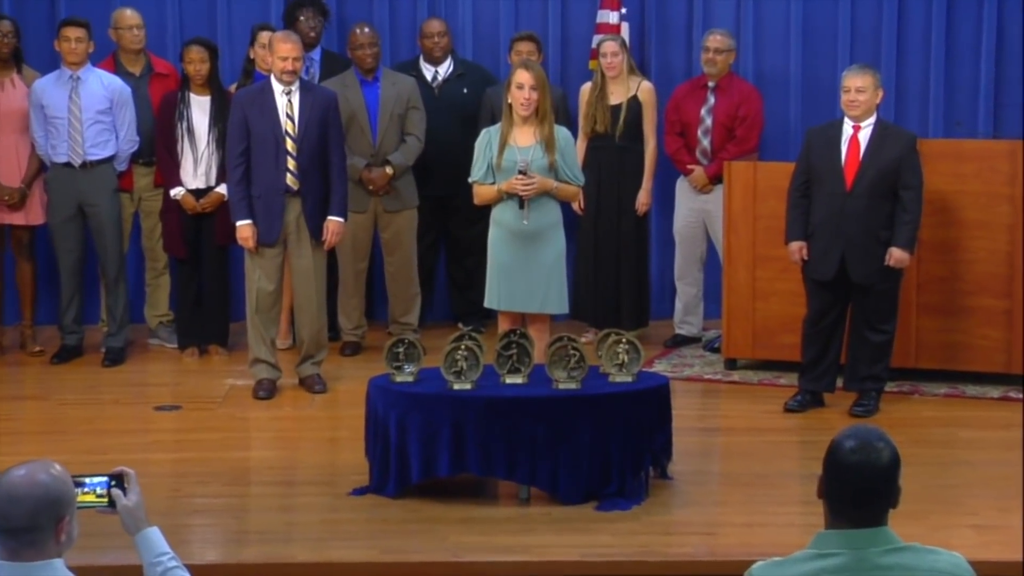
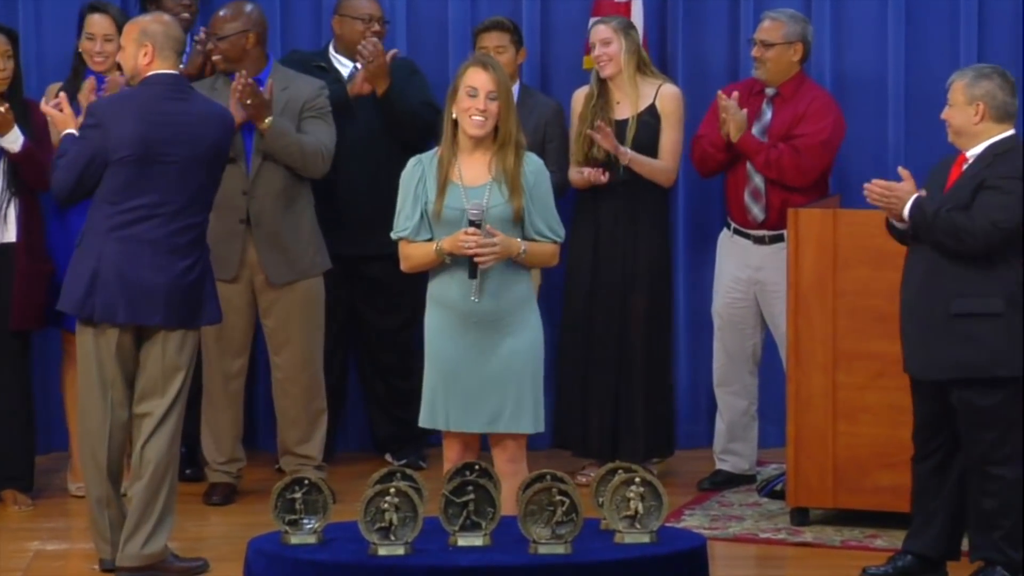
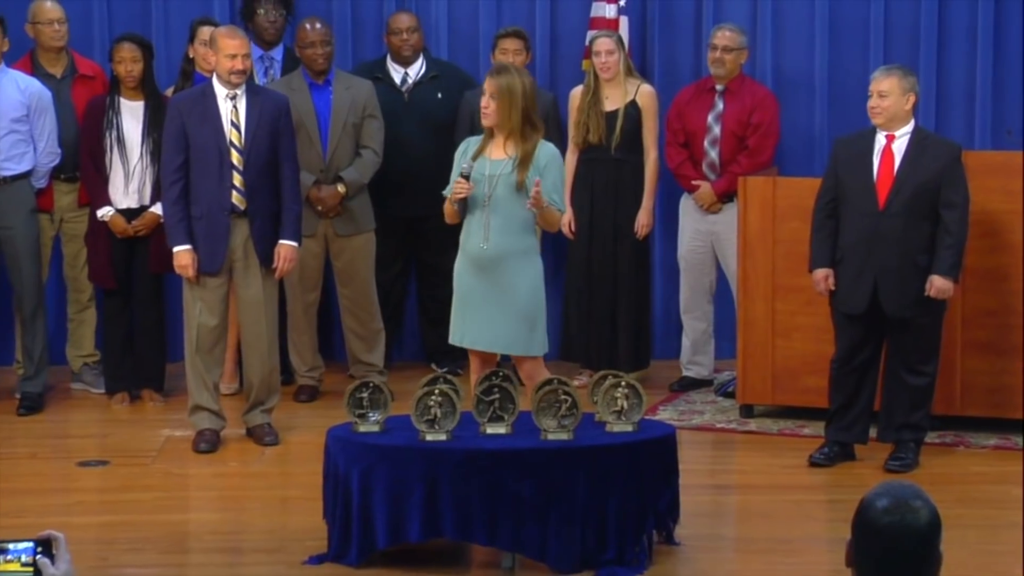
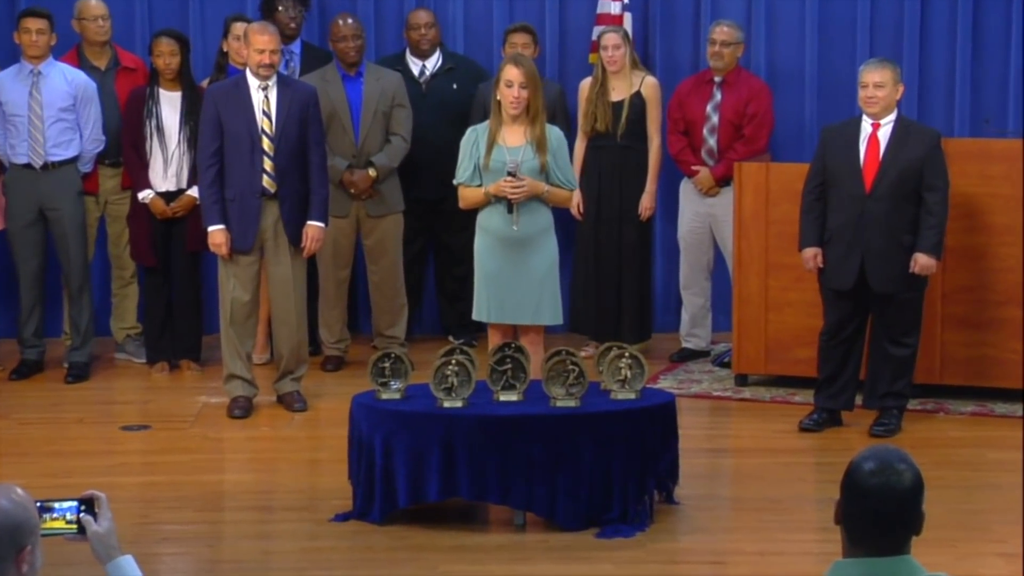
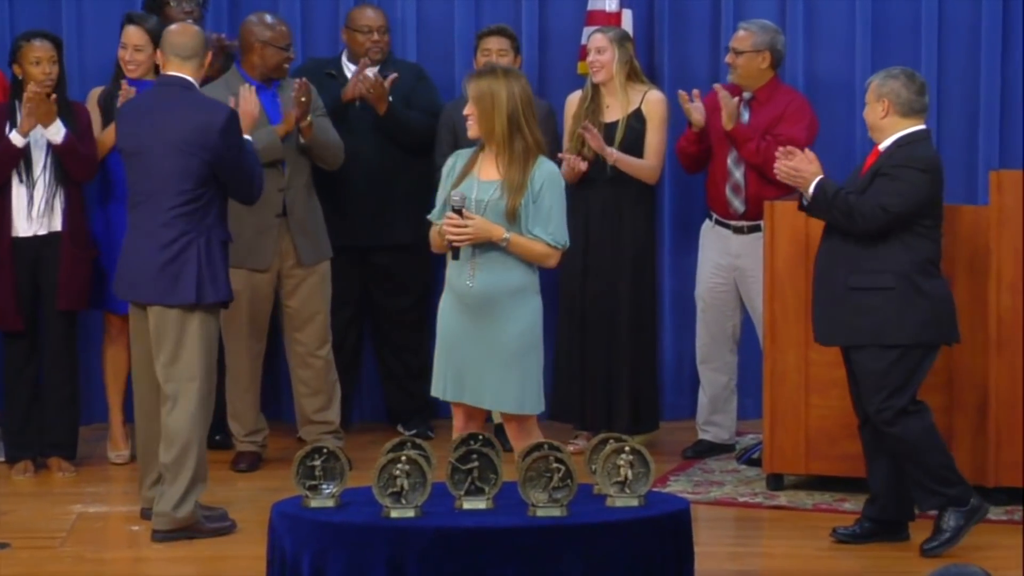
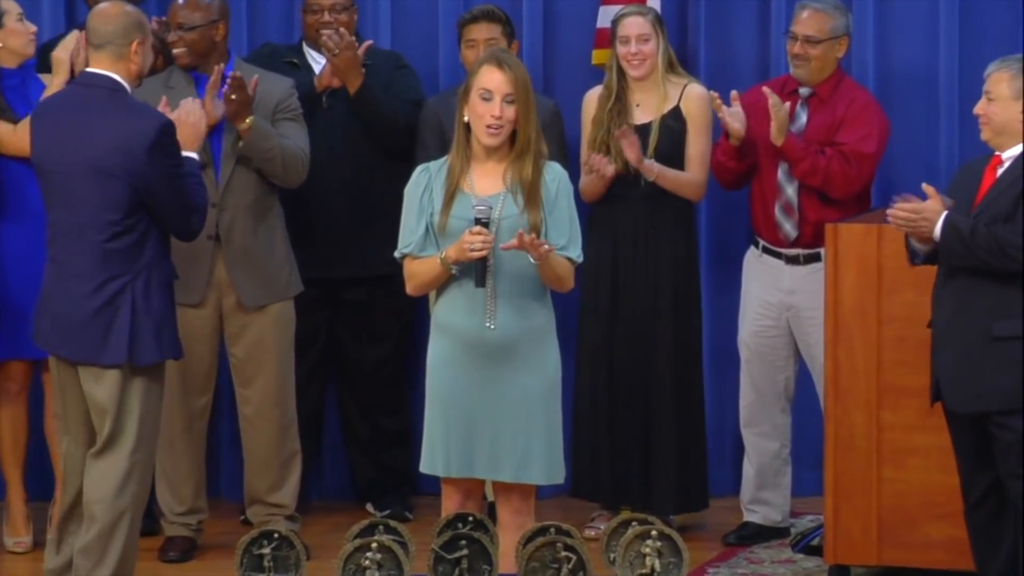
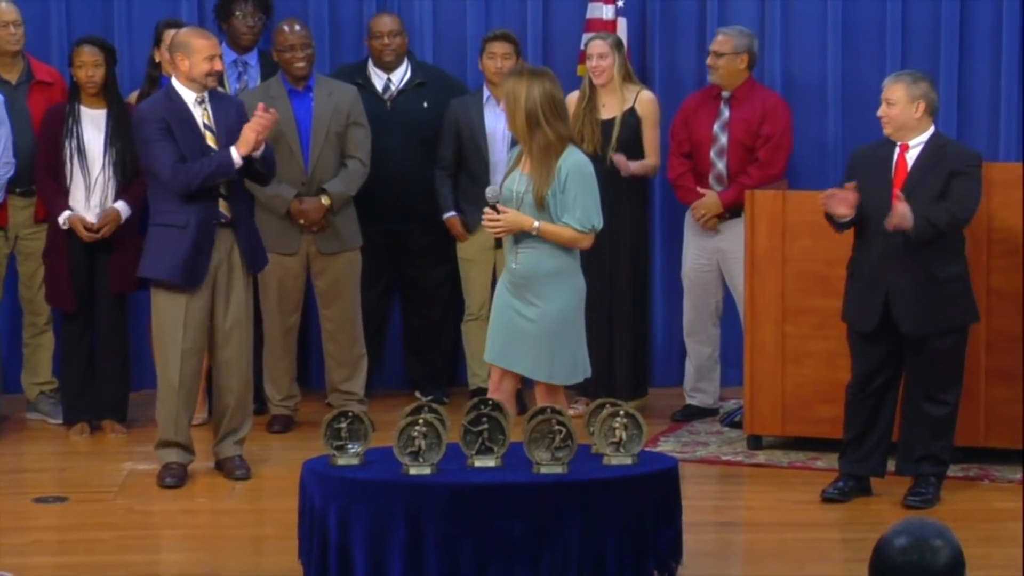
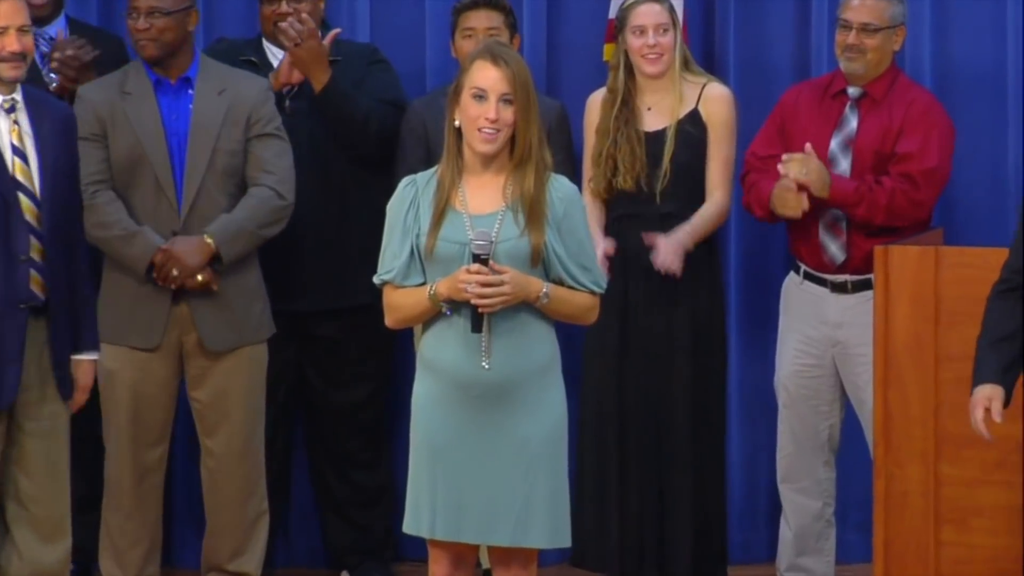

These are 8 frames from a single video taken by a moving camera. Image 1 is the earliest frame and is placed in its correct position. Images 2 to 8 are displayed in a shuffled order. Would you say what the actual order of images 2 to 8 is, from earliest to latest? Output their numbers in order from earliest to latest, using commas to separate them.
4, 3, 7, 5, 2, 6, 8
